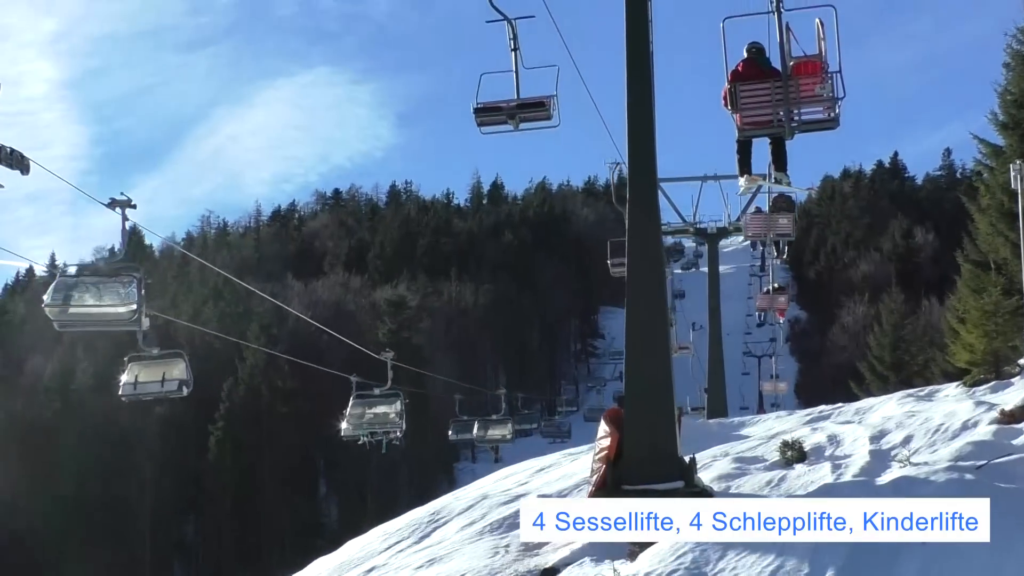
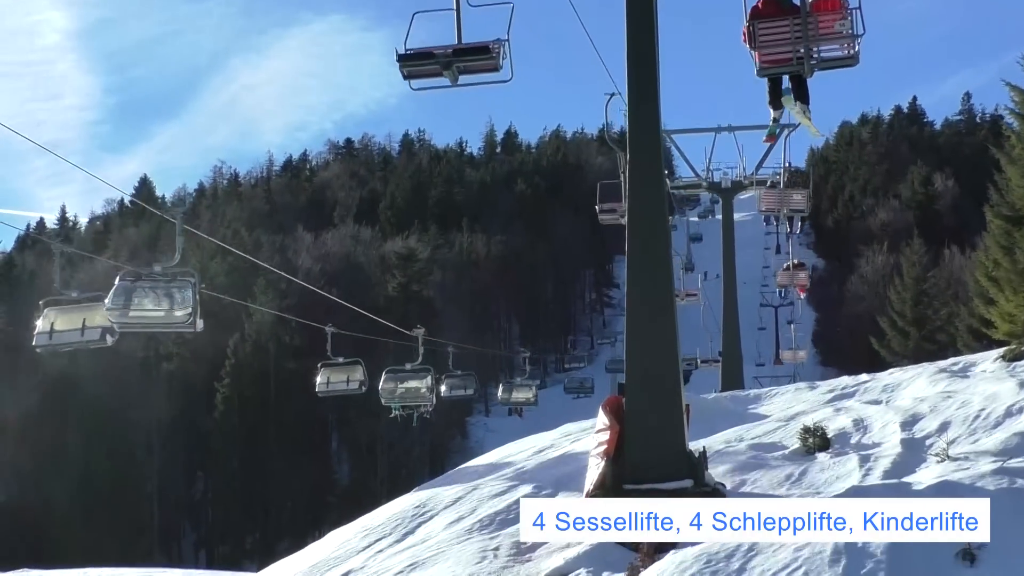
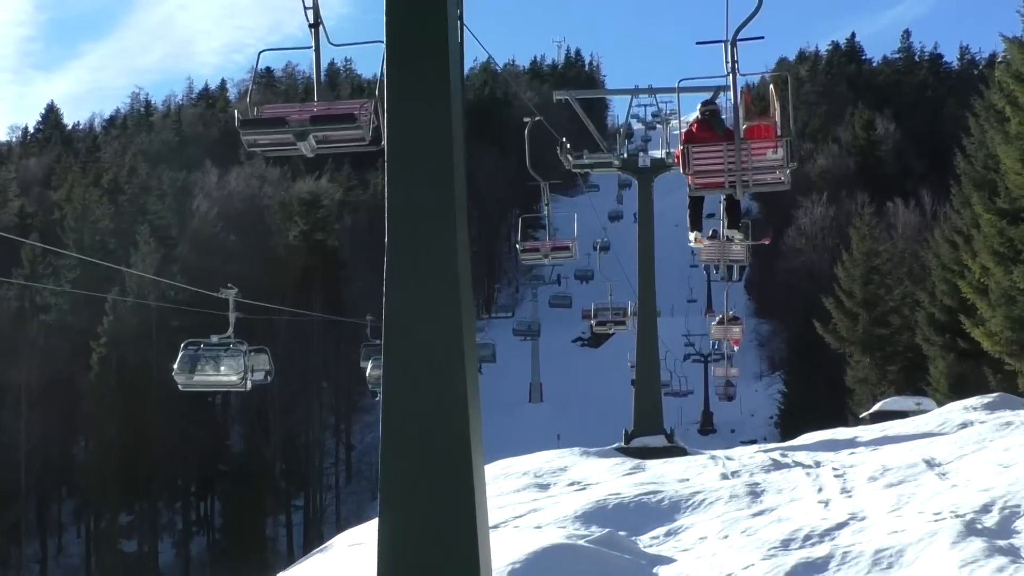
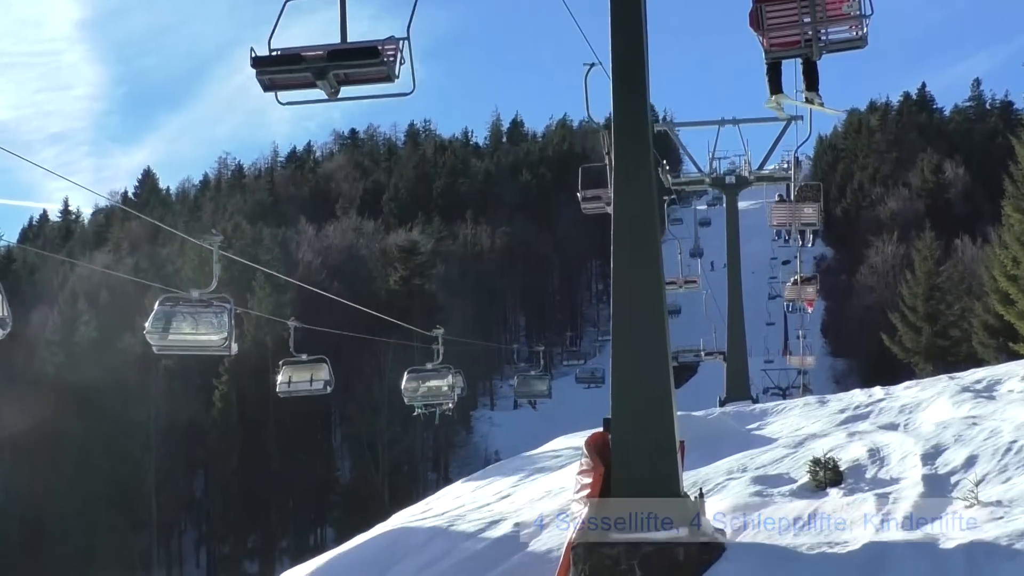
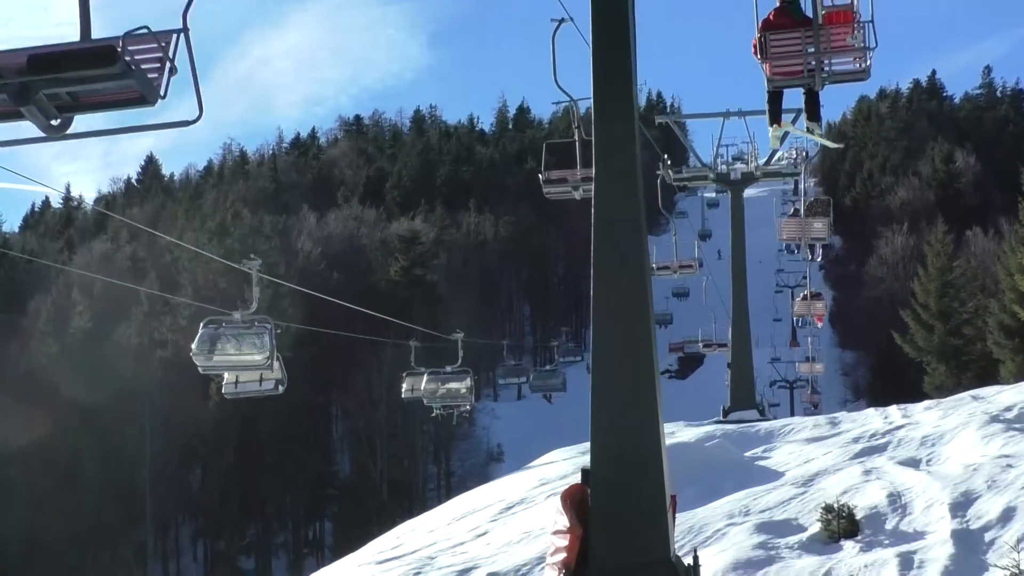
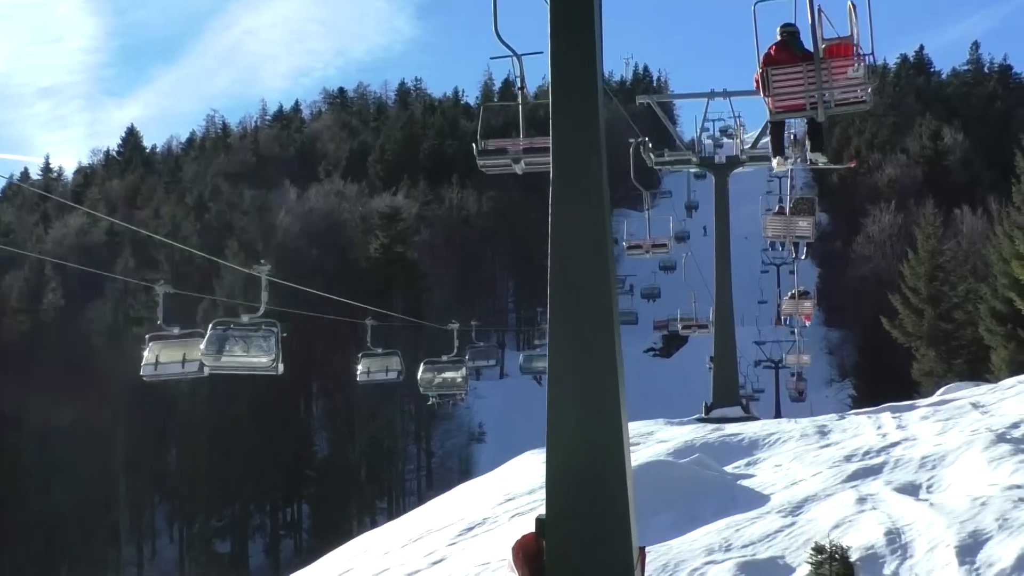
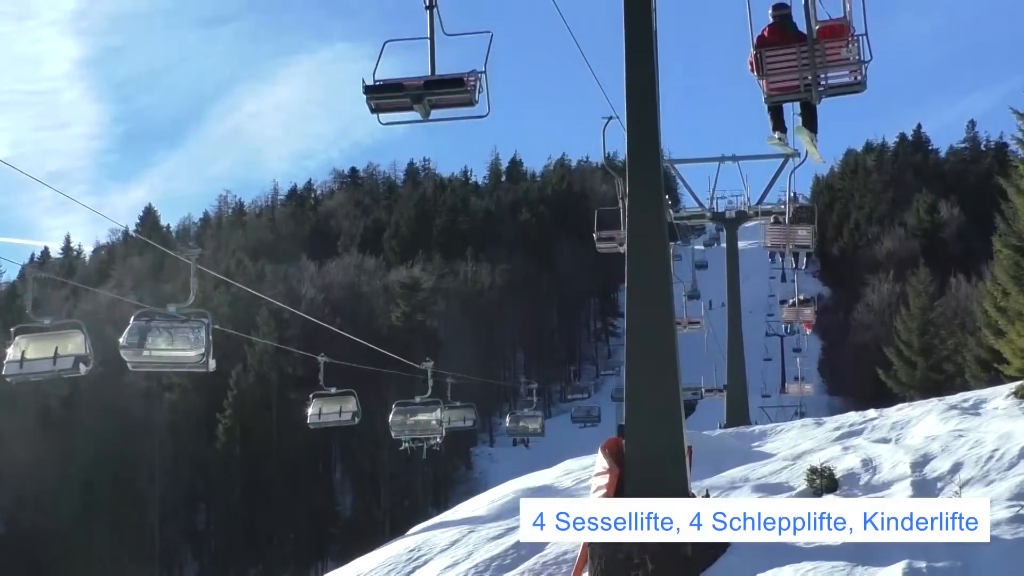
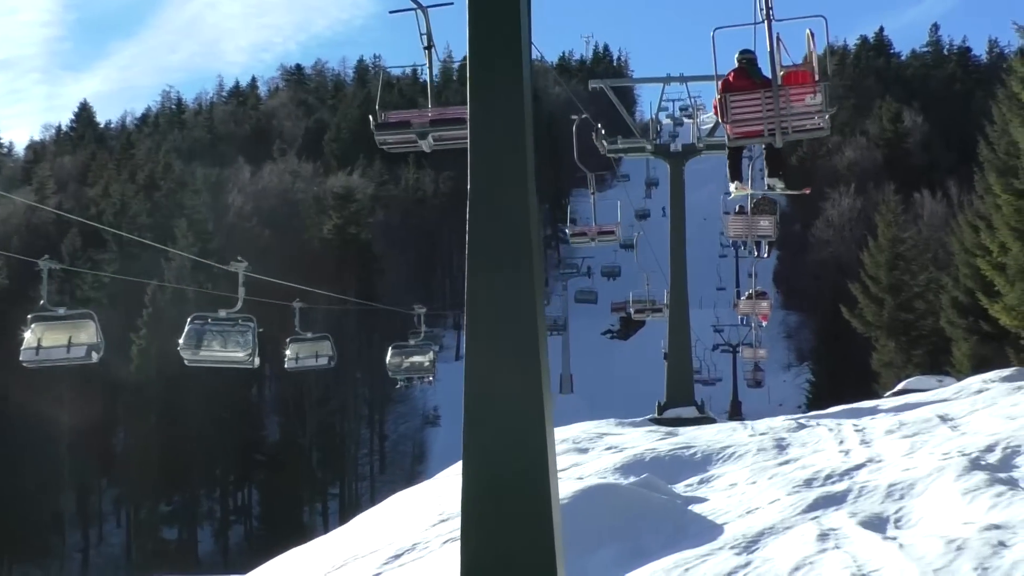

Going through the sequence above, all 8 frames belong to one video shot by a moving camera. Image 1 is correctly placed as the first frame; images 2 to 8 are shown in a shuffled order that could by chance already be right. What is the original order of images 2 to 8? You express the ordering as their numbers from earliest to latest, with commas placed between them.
2, 7, 4, 5, 6, 8, 3
